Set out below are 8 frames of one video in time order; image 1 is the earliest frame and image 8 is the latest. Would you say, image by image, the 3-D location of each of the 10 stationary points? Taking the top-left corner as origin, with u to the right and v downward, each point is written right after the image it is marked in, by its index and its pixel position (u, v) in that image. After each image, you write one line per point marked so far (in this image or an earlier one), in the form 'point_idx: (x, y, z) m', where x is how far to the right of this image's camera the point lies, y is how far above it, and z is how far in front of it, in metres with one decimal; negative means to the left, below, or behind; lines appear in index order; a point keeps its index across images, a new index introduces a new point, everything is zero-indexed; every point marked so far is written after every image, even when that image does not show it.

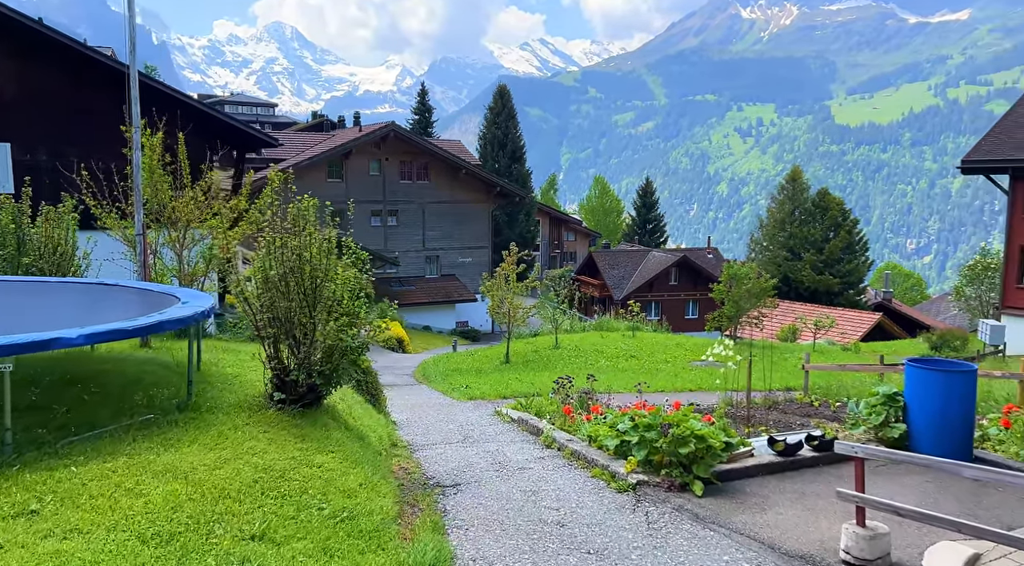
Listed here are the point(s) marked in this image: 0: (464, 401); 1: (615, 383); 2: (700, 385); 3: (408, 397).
0: (-0.8, -2.0, +15.4) m
1: (+2.1, -2.1, +18.7) m
2: (+3.9, -2.2, +18.6) m
3: (-1.9, -2.2, +17.0) m
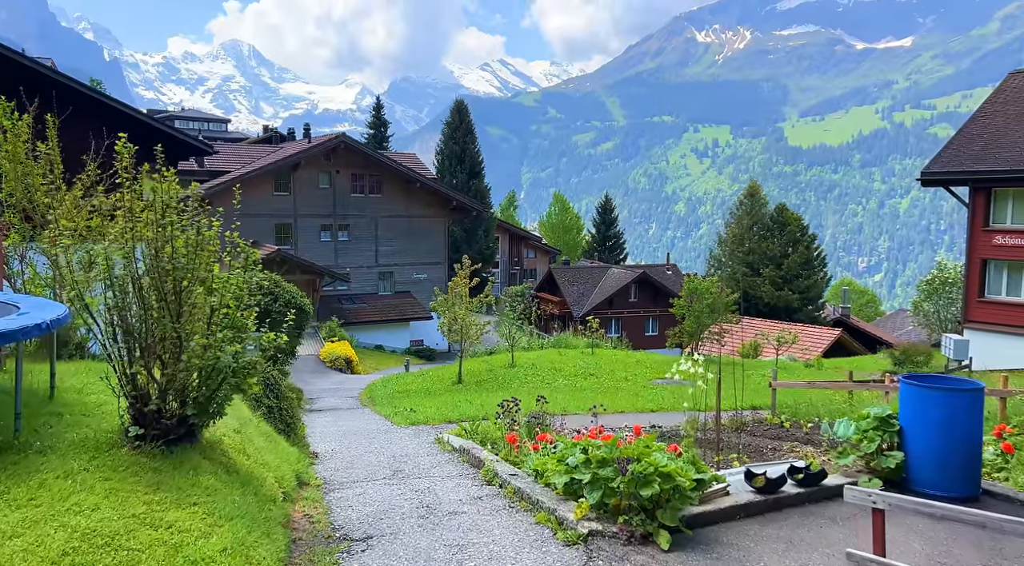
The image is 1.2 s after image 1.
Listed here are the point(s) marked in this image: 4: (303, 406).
0: (-1.7, -2.2, +14.0) m
1: (+1.1, -2.4, +17.4) m
2: (+2.9, -2.4, +17.4) m
3: (-2.8, -2.4, +15.5) m
4: (-4.4, -2.6, +19.8) m
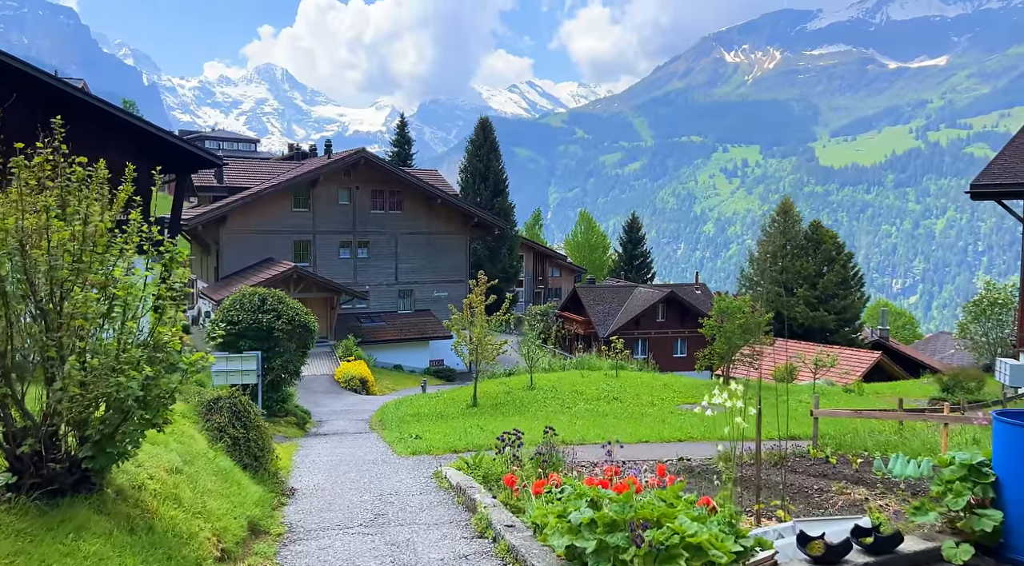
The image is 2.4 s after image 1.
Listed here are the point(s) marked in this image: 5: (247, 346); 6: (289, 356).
0: (-1.5, -2.4, +12.7) m
1: (+1.4, -2.7, +16.1) m
2: (+3.2, -2.7, +15.9) m
3: (-2.6, -2.6, +14.3) m
4: (-4.1, -3.0, +18.5) m
5: (-5.1, -1.2, +17.5) m
6: (-4.3, -1.5, +17.9) m
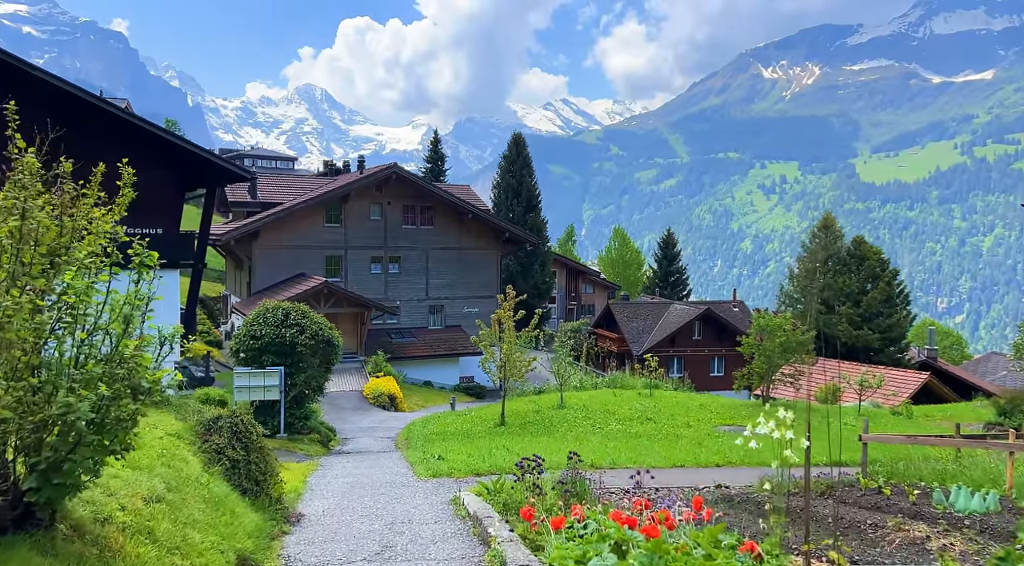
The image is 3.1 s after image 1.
0: (-1.1, -2.6, +12.0) m
1: (+1.9, -2.9, +15.3) m
2: (+3.6, -3.0, +15.1) m
3: (-2.2, -2.8, +13.7) m
4: (-3.5, -3.2, +18.0) m
5: (-4.5, -1.5, +17.0) m
6: (-3.8, -1.7, +17.3) m
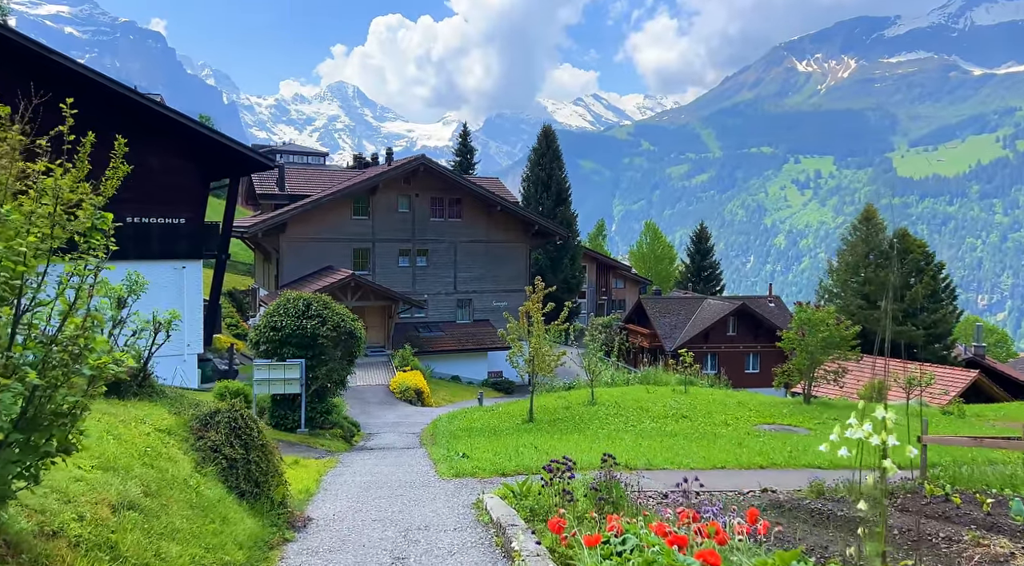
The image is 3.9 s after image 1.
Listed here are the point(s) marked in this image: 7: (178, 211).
0: (-0.8, -2.5, +11.3) m
1: (+2.3, -2.7, +14.4) m
2: (+4.1, -2.8, +14.2) m
3: (-1.8, -2.7, +12.9) m
4: (-3.0, -3.0, +17.3) m
5: (-4.0, -1.3, +16.3) m
6: (-3.3, -1.5, +16.6) m
7: (-7.3, +1.6, +19.7) m
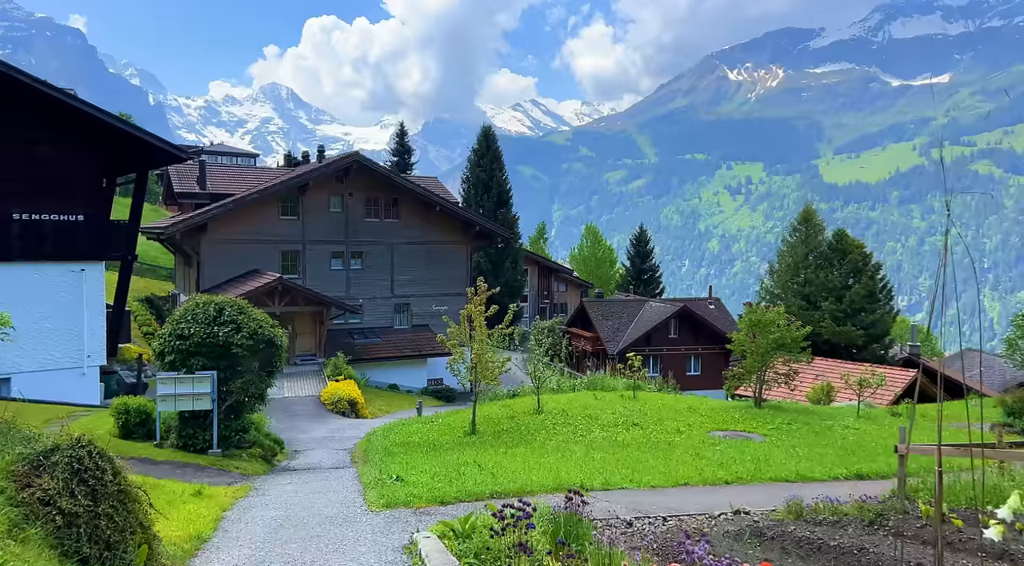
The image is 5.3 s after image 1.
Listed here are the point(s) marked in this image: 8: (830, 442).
0: (-1.4, -2.4, +9.7) m
1: (+1.5, -2.7, +13.0) m
2: (+3.3, -2.8, +12.9) m
3: (-2.5, -2.7, +11.3) m
4: (-4.0, -3.1, +15.5) m
5: (-5.0, -1.3, +14.5) m
6: (-4.3, -1.6, +14.9) m
7: (-8.5, +1.5, +17.6) m
8: (+6.8, -3.4, +19.3) m
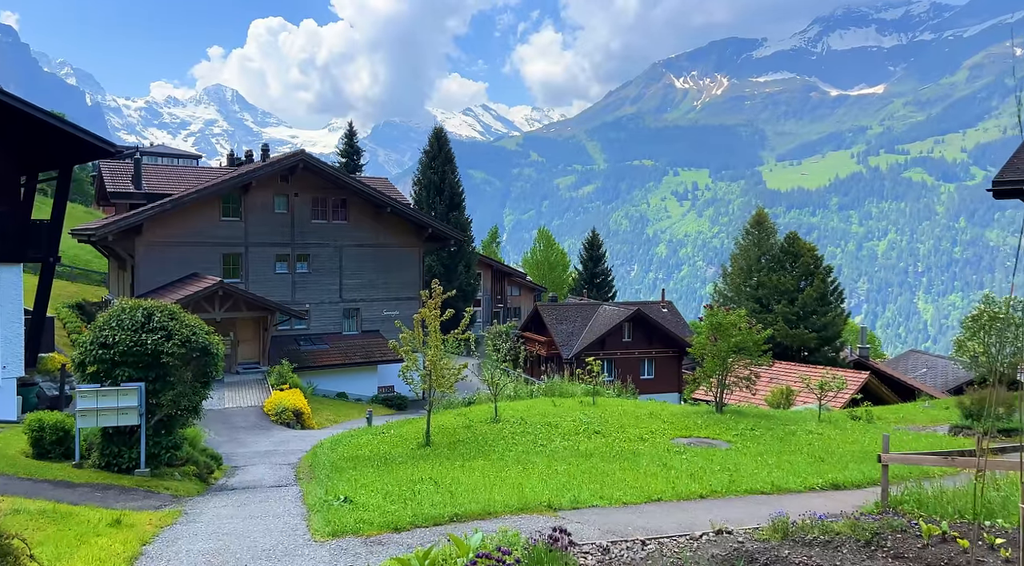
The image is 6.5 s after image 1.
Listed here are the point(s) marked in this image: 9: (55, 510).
0: (-1.8, -2.4, +8.6) m
1: (+0.9, -2.7, +12.1) m
2: (+2.7, -2.8, +12.0) m
3: (-3.0, -2.7, +10.1) m
4: (-4.7, -3.1, +14.3) m
5: (-5.6, -1.4, +13.2) m
6: (-4.9, -1.6, +13.6) m
7: (-9.3, +1.4, +16.2) m
8: (+5.9, -3.4, +18.6) m
9: (-5.0, -2.5, +9.9) m
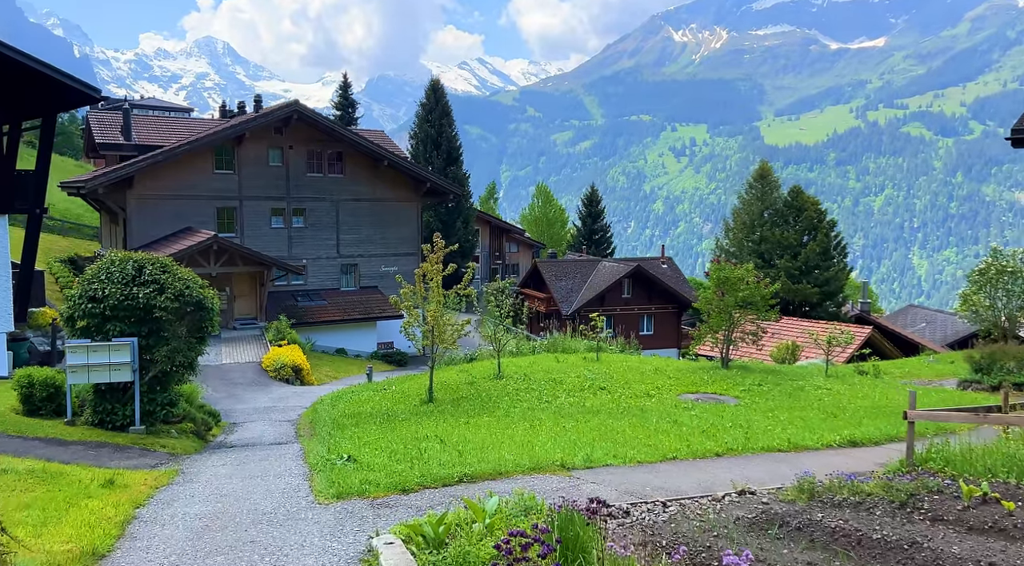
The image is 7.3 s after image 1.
0: (-1.7, -2.0, +8.1) m
1: (+1.0, -2.1, +11.6) m
2: (+2.8, -2.1, +11.6) m
3: (-2.9, -2.1, +9.6) m
4: (-4.6, -2.4, +13.8) m
5: (-5.5, -0.7, +12.7) m
6: (-4.8, -0.9, +13.1) m
7: (-9.2, +2.2, +15.5) m
8: (+6.0, -2.5, +18.2) m
9: (-4.9, -2.0, +9.5) m
